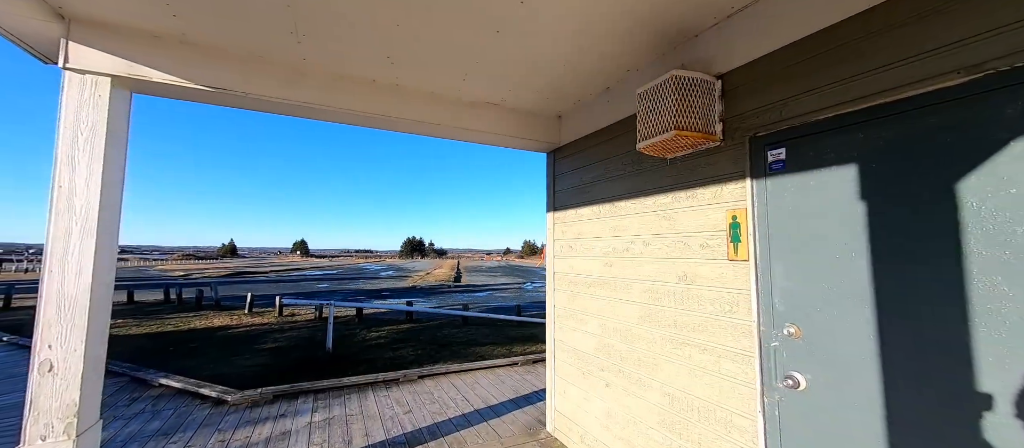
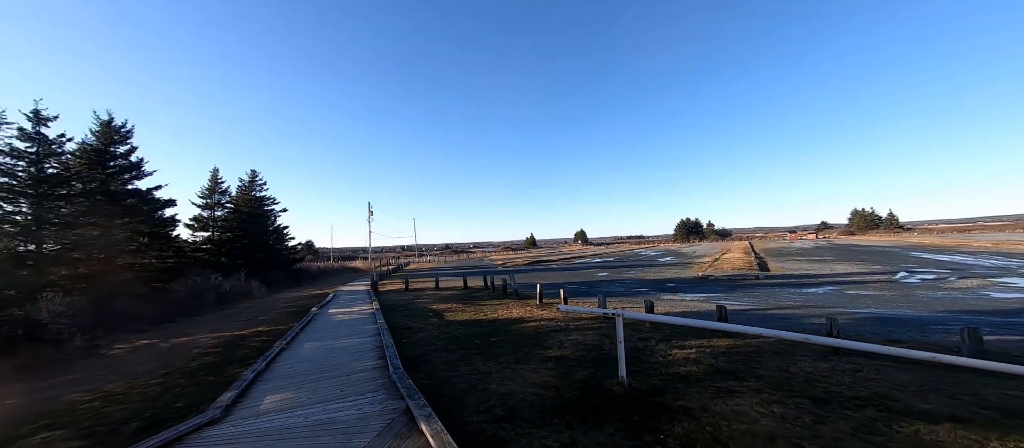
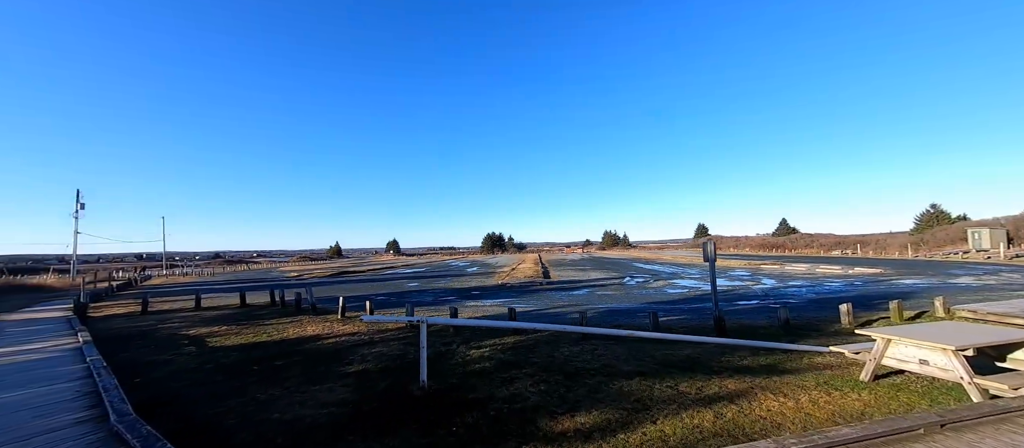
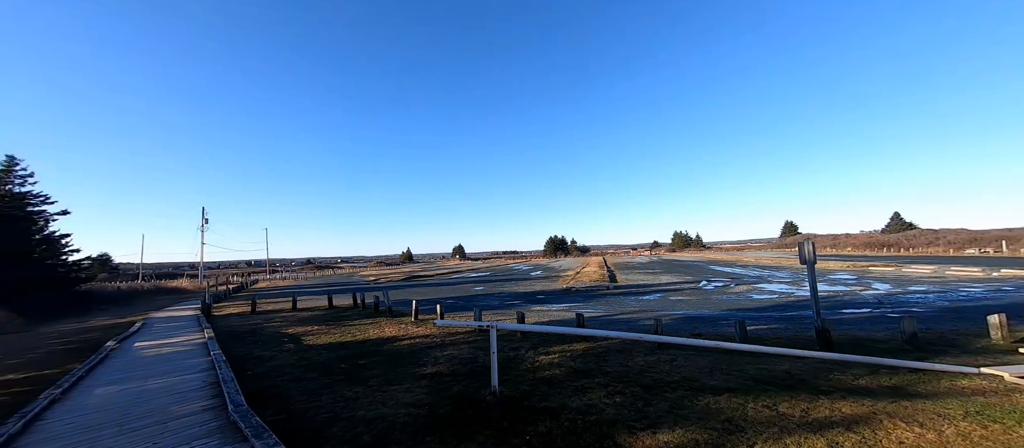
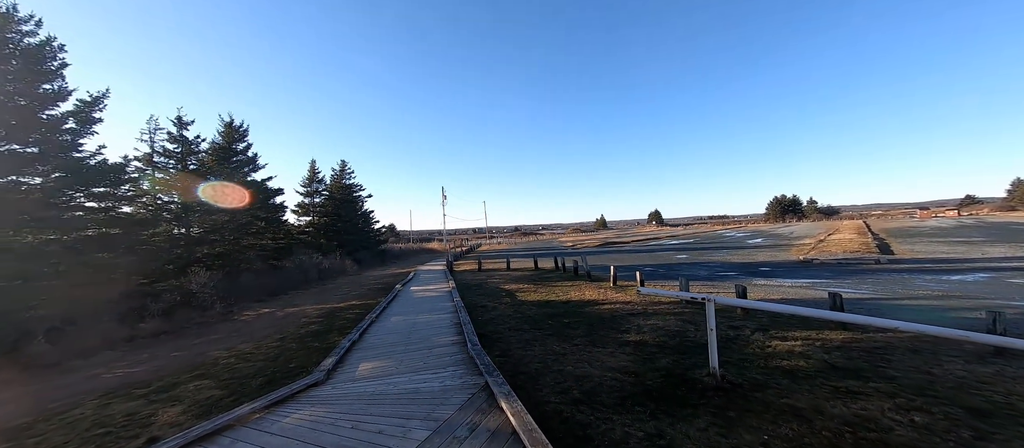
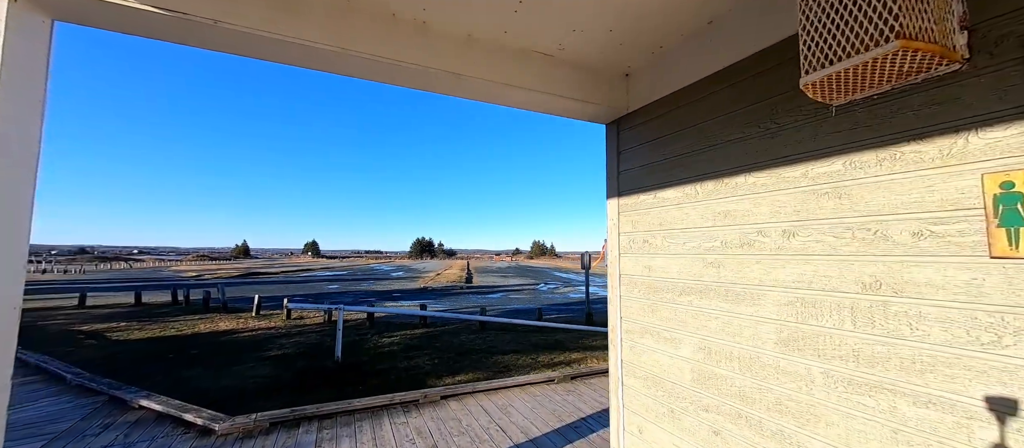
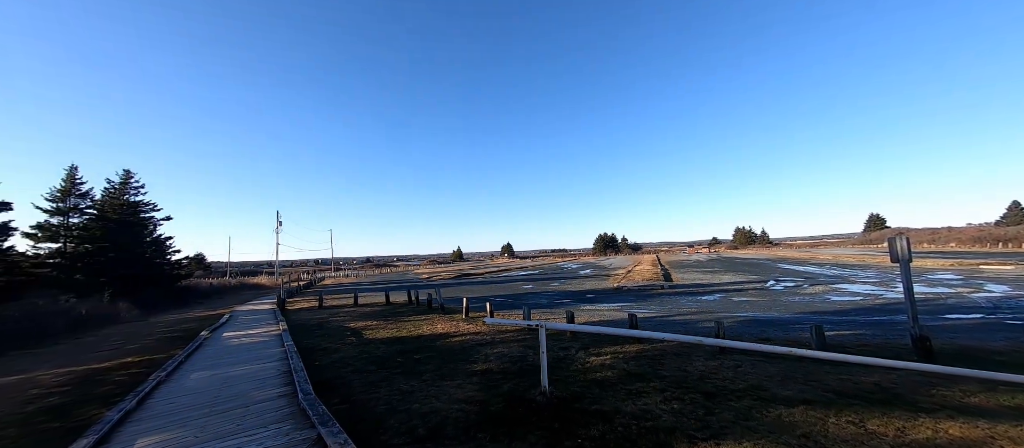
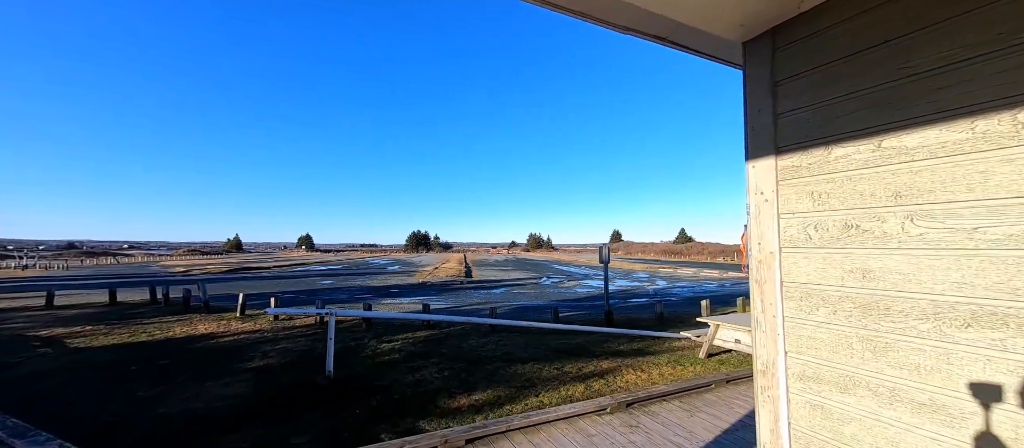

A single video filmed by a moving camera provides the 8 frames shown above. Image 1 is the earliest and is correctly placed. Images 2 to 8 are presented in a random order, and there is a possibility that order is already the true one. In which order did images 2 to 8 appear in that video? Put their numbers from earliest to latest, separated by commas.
6, 8, 3, 4, 7, 2, 5
